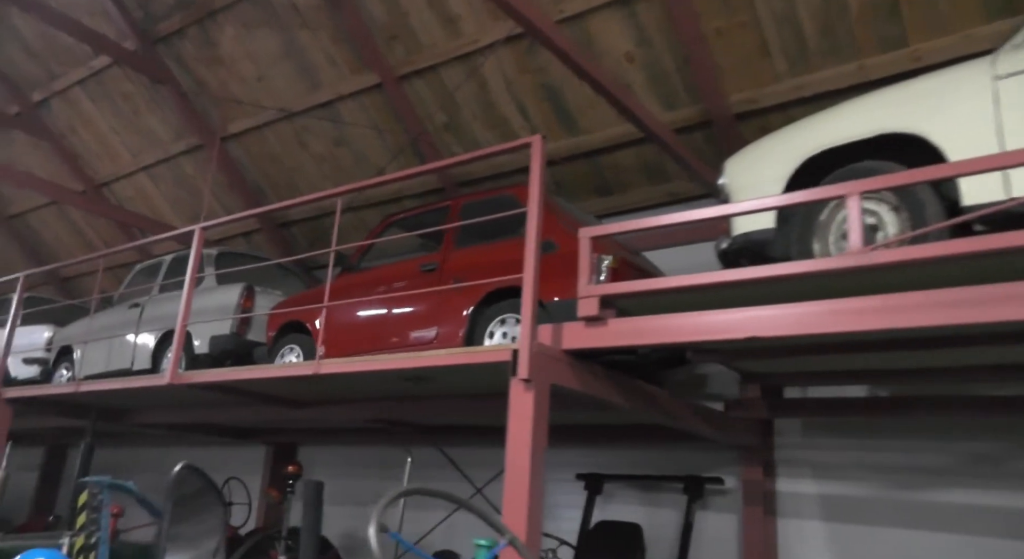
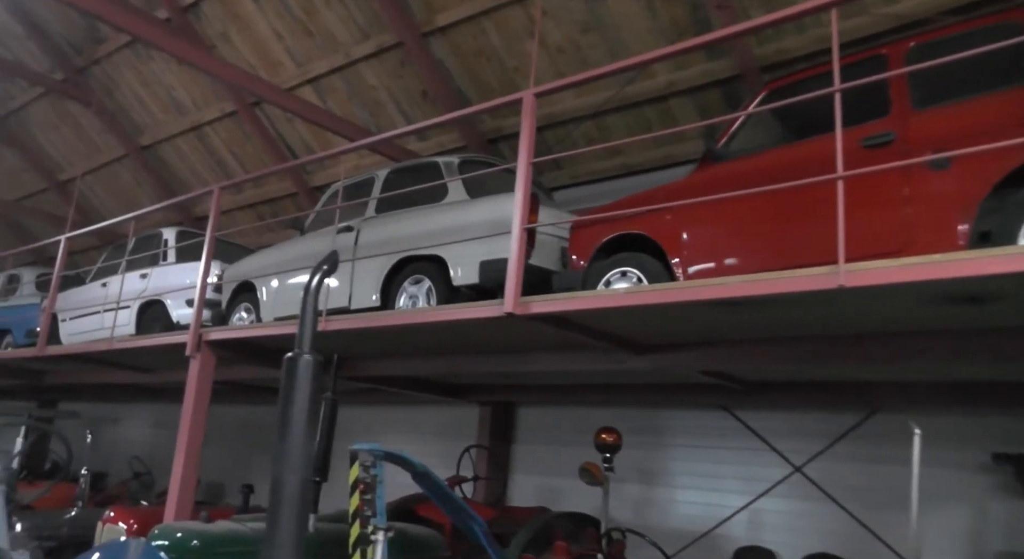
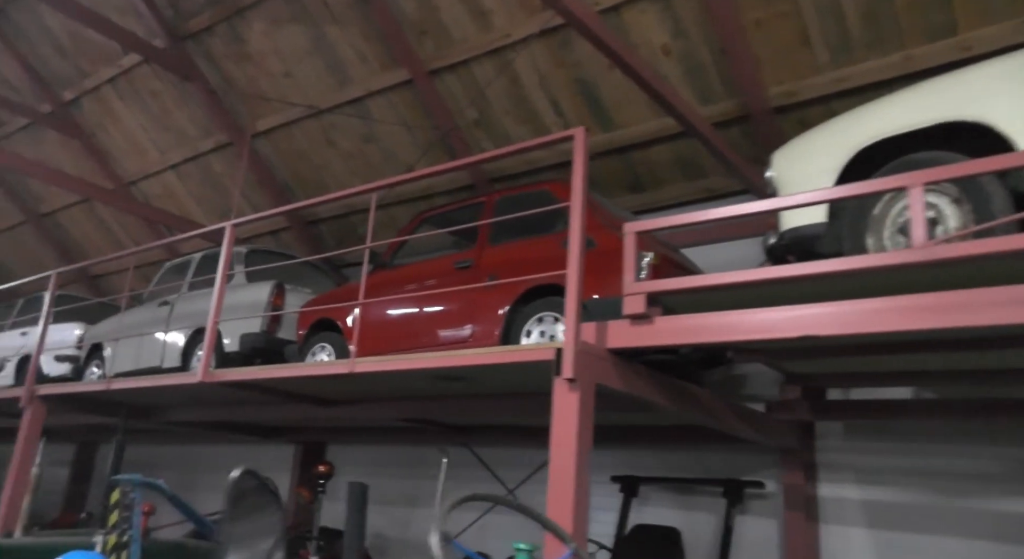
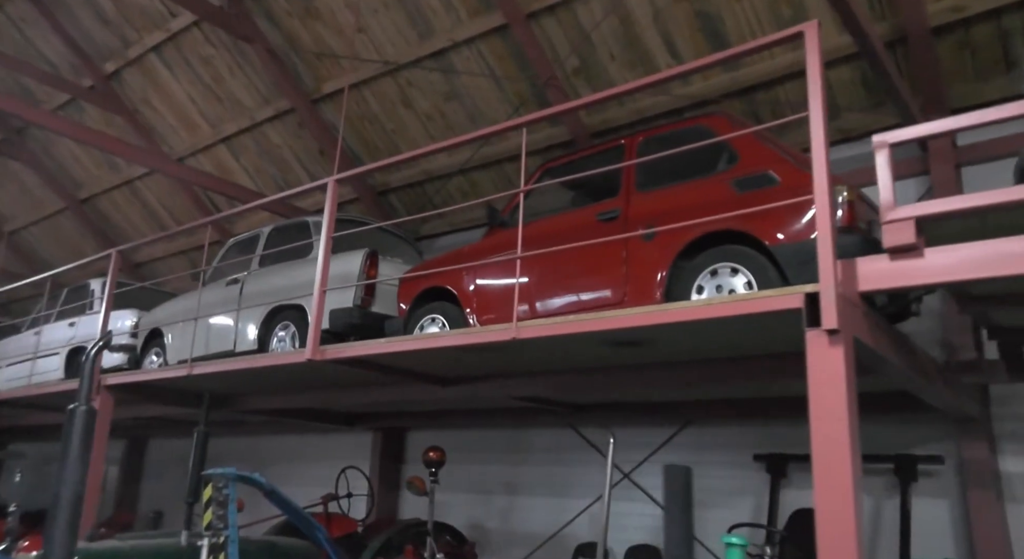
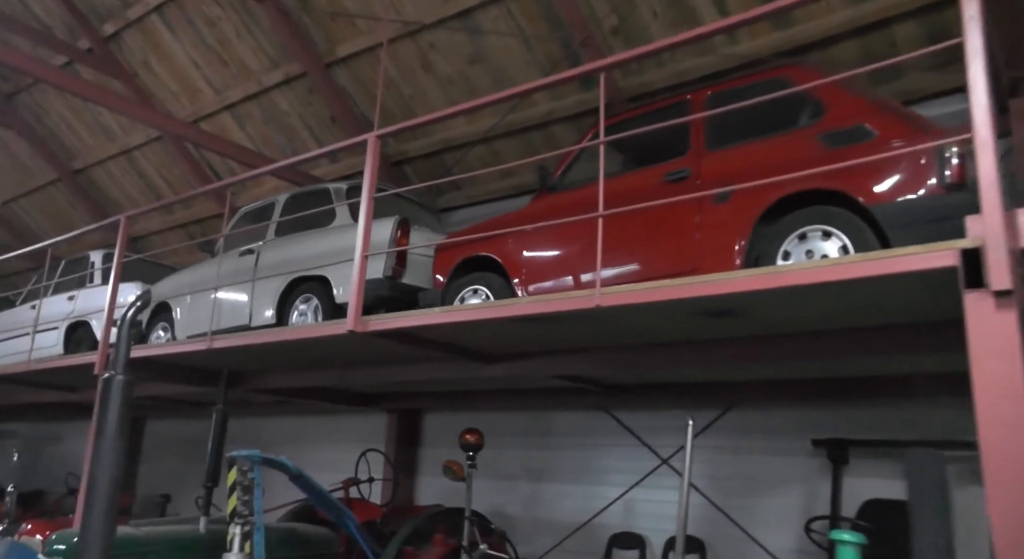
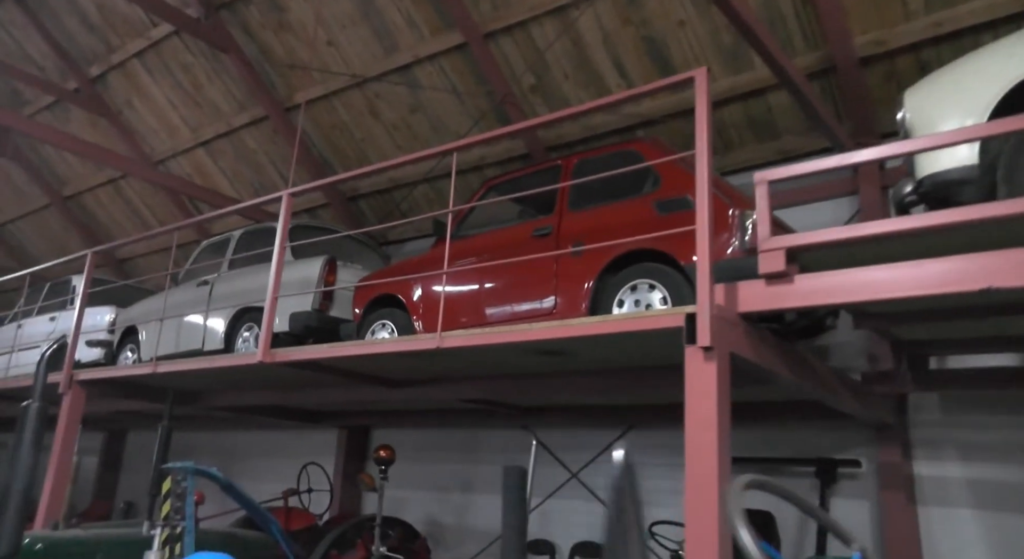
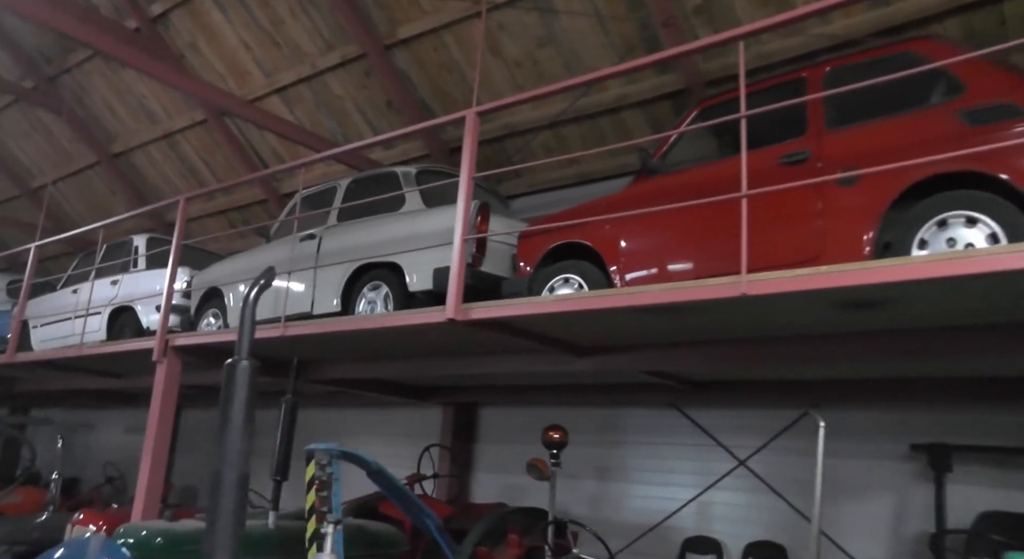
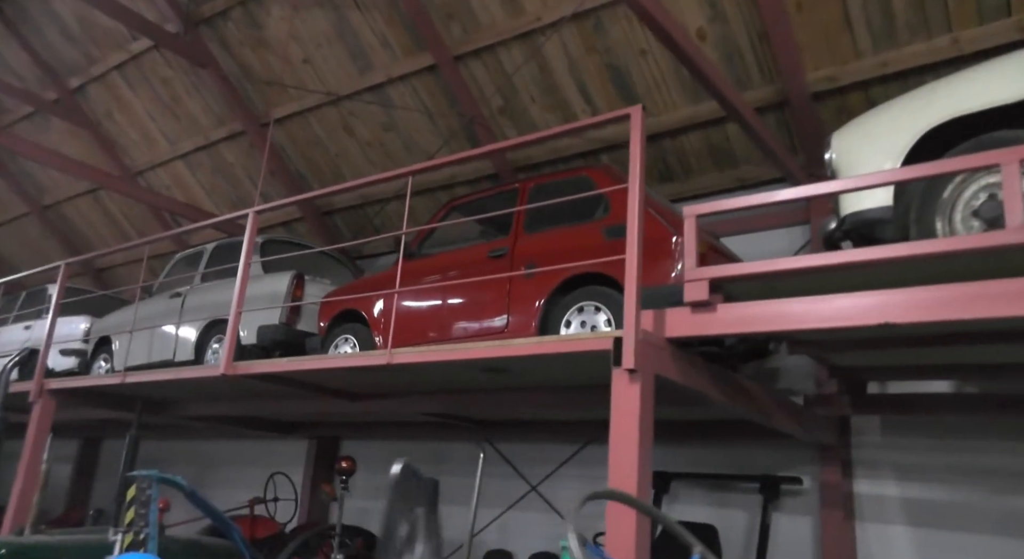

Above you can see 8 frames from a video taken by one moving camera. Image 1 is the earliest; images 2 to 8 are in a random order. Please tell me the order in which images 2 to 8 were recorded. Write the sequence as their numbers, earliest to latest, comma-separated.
3, 8, 6, 4, 5, 7, 2
